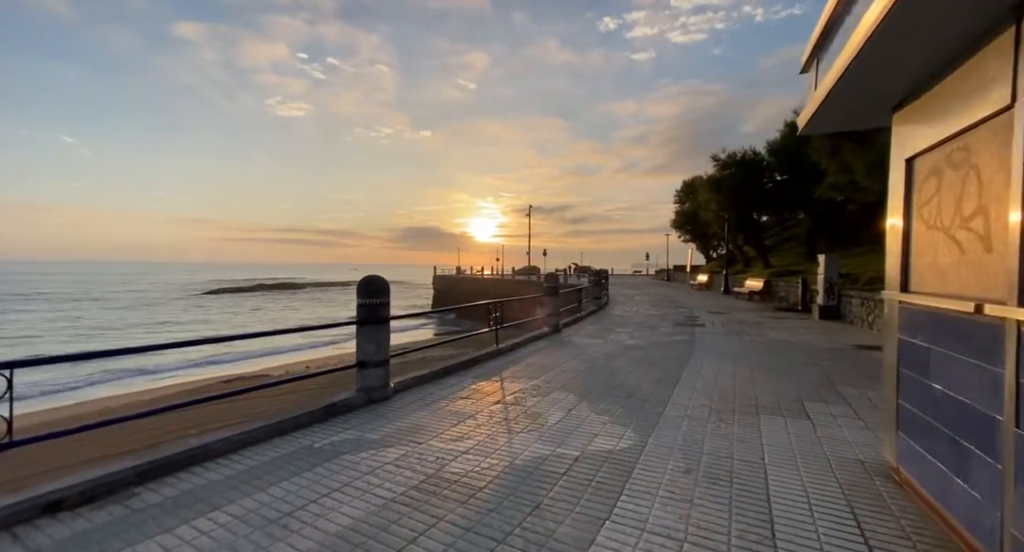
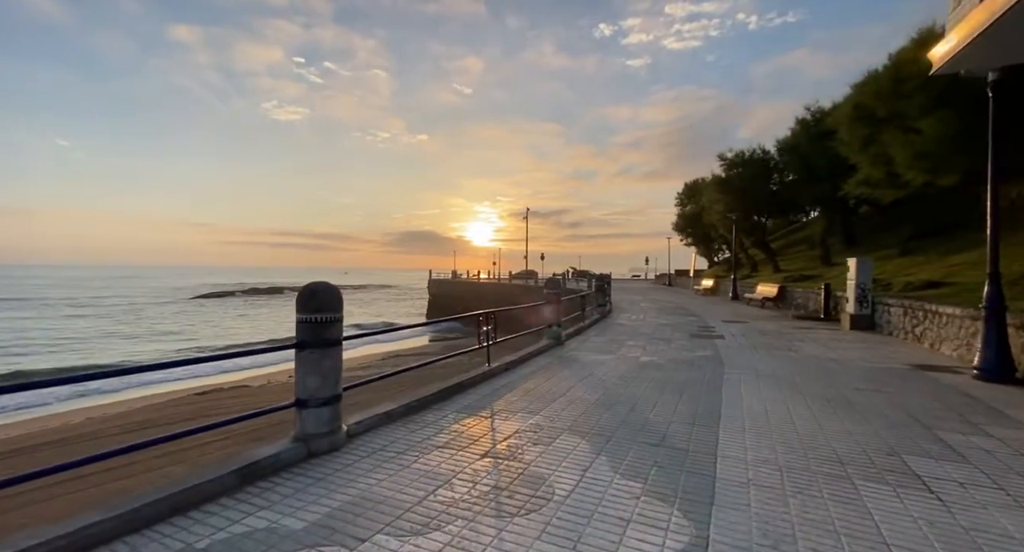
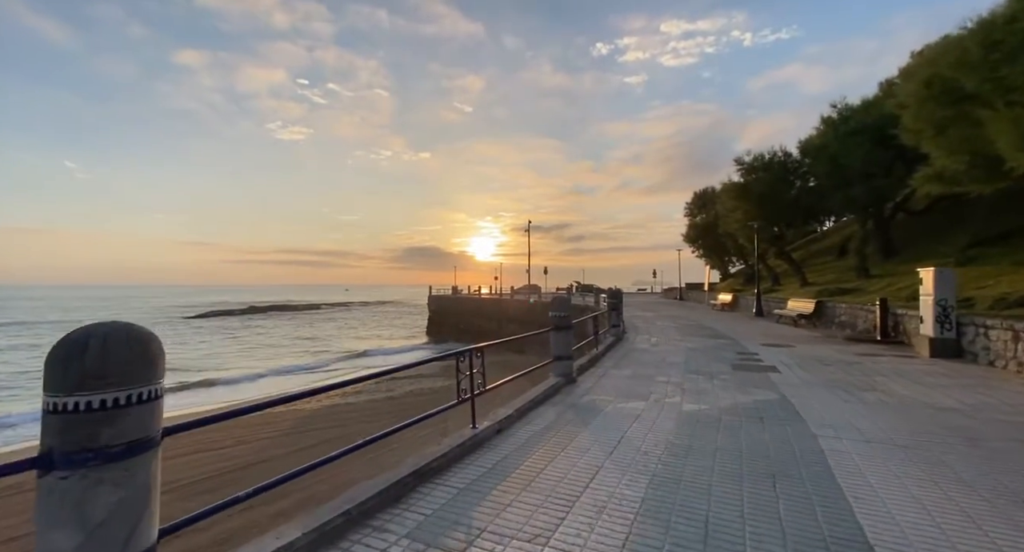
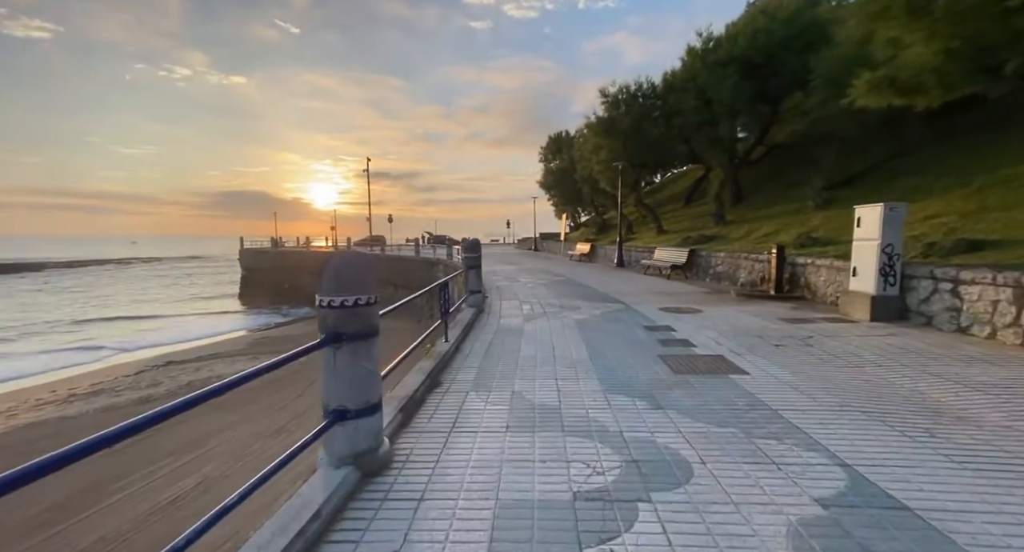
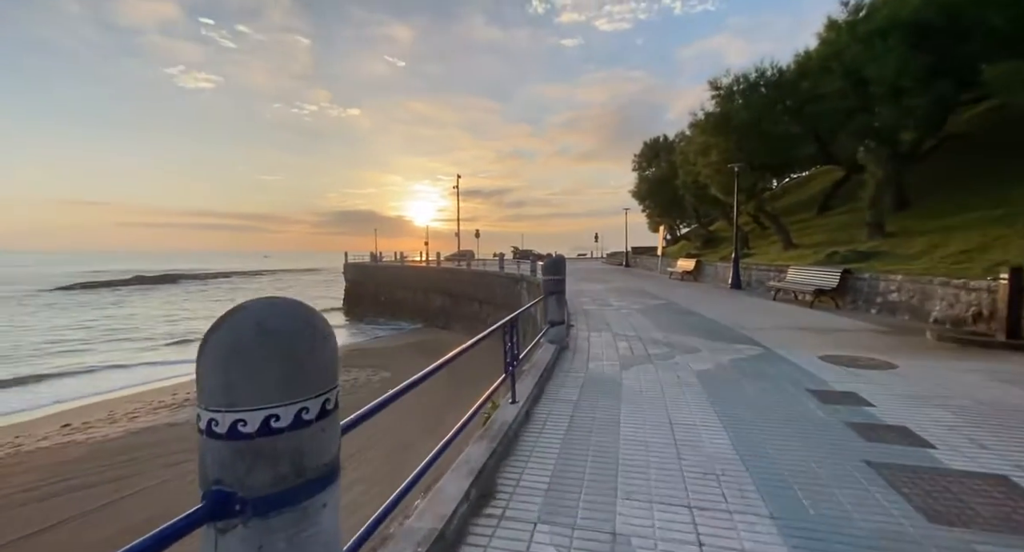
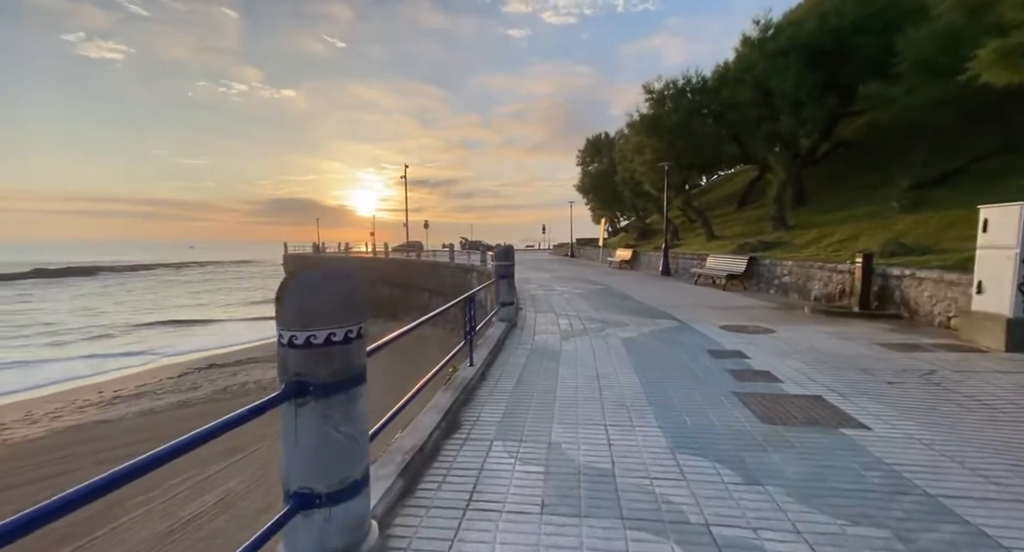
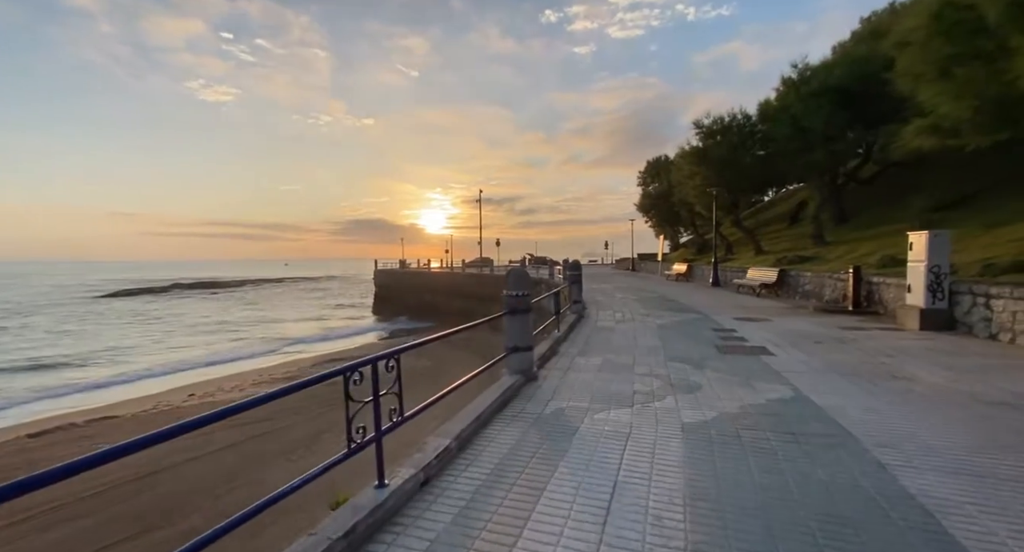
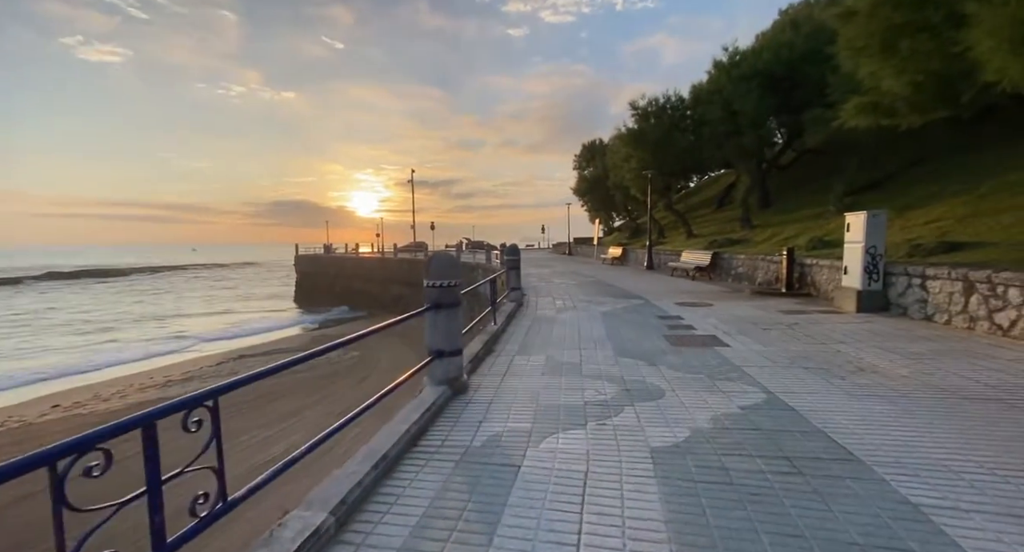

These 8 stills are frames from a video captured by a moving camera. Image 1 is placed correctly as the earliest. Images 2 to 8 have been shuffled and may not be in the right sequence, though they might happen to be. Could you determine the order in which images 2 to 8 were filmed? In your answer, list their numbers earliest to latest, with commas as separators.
2, 3, 7, 8, 4, 6, 5
